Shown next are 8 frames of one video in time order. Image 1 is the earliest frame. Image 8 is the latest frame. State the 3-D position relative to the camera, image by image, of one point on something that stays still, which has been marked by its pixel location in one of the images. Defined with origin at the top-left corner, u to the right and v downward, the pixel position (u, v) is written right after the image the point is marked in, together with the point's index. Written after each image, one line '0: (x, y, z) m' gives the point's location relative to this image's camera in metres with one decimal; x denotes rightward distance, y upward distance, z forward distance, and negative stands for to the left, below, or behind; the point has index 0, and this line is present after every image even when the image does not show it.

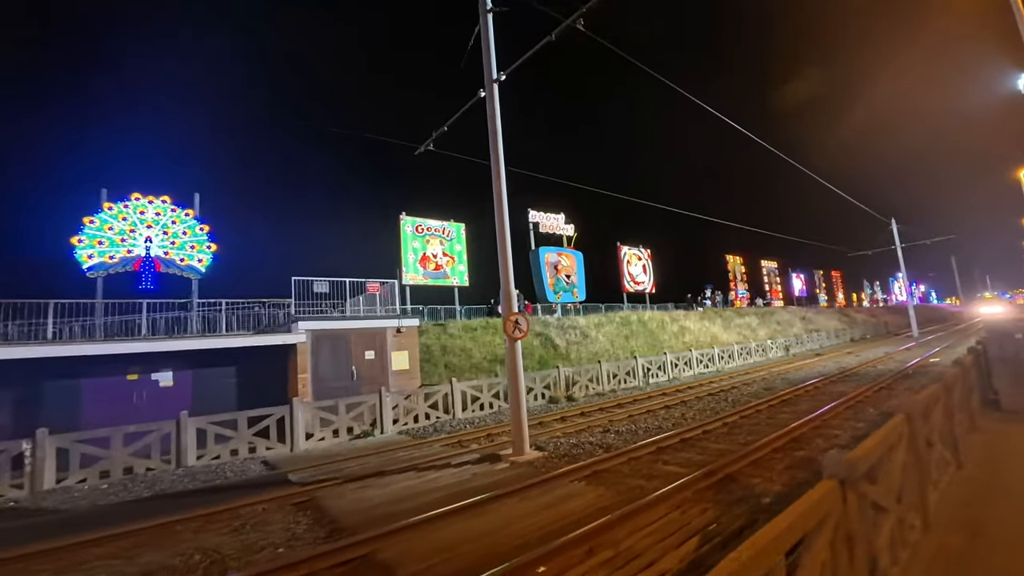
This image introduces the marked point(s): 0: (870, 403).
0: (+8.9, -2.9, +12.2) m
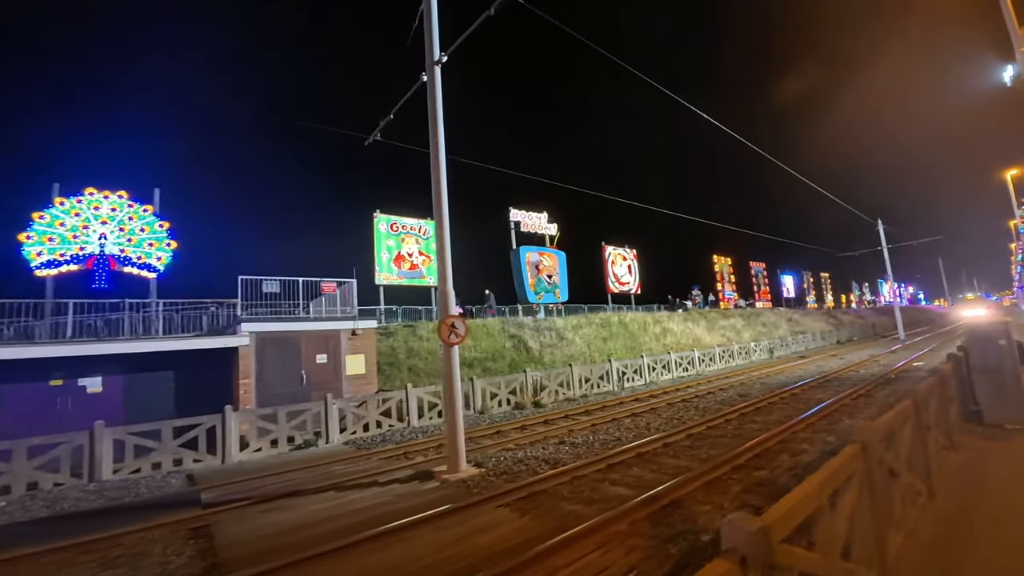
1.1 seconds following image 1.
0: (+7.7, -2.9, +11.3) m
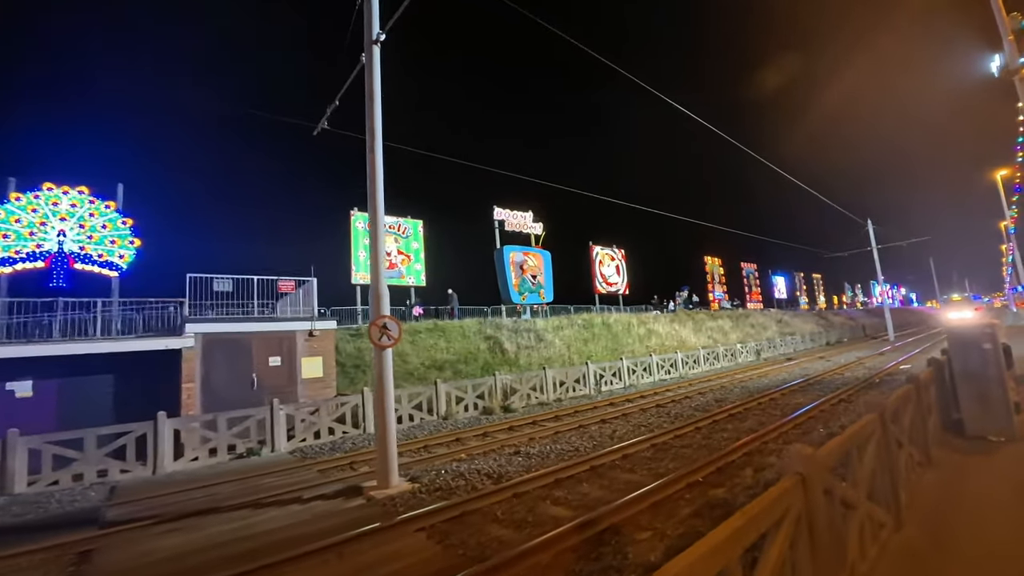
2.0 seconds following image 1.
0: (+6.7, -2.9, +10.5) m
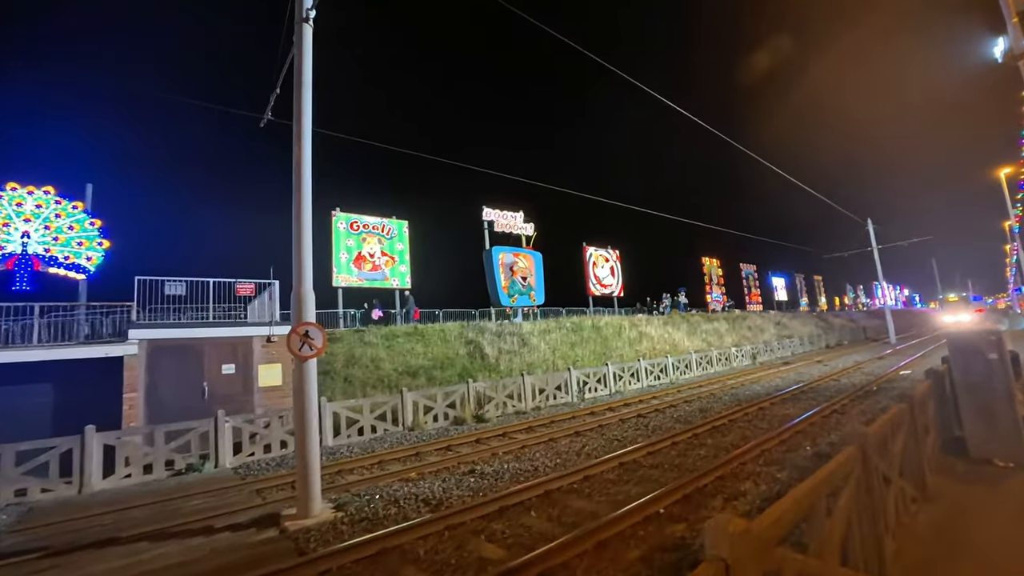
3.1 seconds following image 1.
0: (+5.8, -2.9, +9.5) m
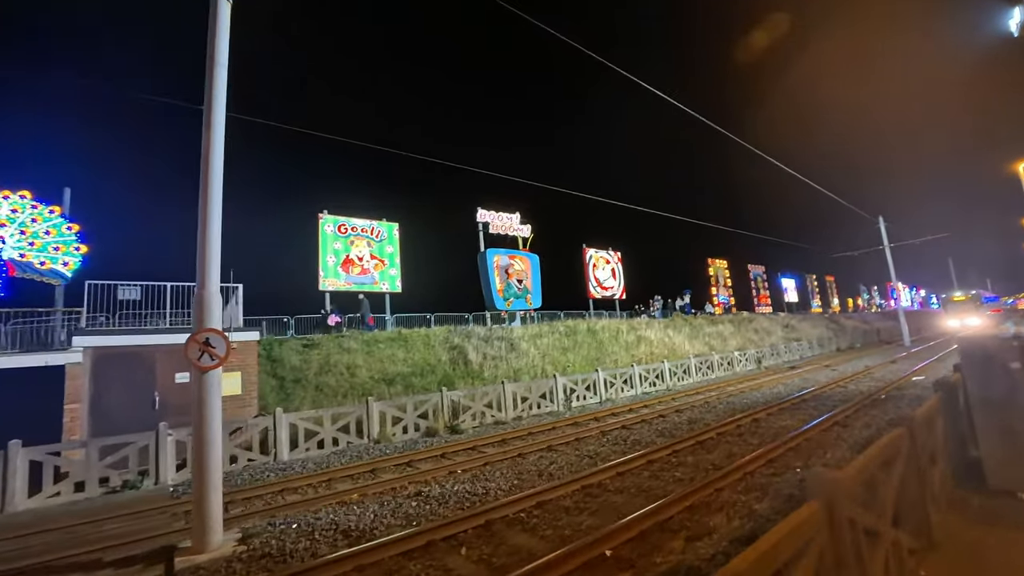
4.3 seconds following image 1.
0: (+5.0, -2.9, +8.4) m
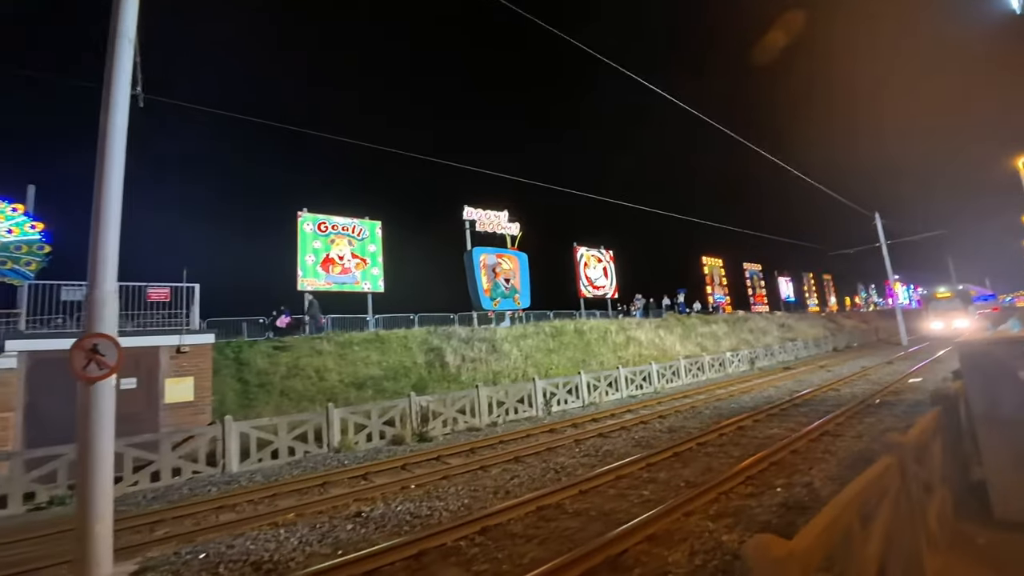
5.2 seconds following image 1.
0: (+4.2, -2.8, +7.5) m
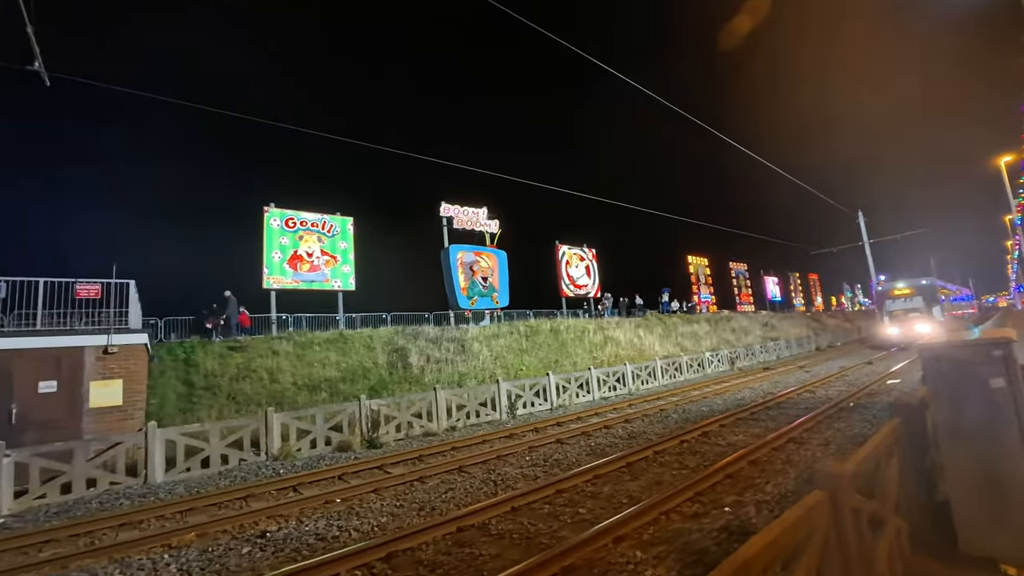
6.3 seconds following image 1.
0: (+3.1, -2.7, +6.8) m
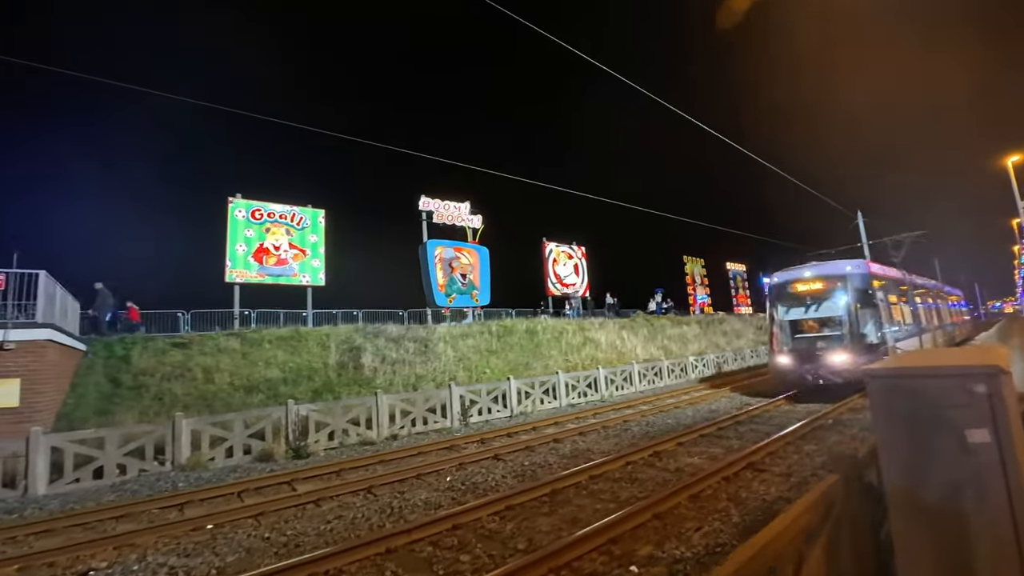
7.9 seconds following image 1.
0: (+1.7, -2.7, +5.5) m
